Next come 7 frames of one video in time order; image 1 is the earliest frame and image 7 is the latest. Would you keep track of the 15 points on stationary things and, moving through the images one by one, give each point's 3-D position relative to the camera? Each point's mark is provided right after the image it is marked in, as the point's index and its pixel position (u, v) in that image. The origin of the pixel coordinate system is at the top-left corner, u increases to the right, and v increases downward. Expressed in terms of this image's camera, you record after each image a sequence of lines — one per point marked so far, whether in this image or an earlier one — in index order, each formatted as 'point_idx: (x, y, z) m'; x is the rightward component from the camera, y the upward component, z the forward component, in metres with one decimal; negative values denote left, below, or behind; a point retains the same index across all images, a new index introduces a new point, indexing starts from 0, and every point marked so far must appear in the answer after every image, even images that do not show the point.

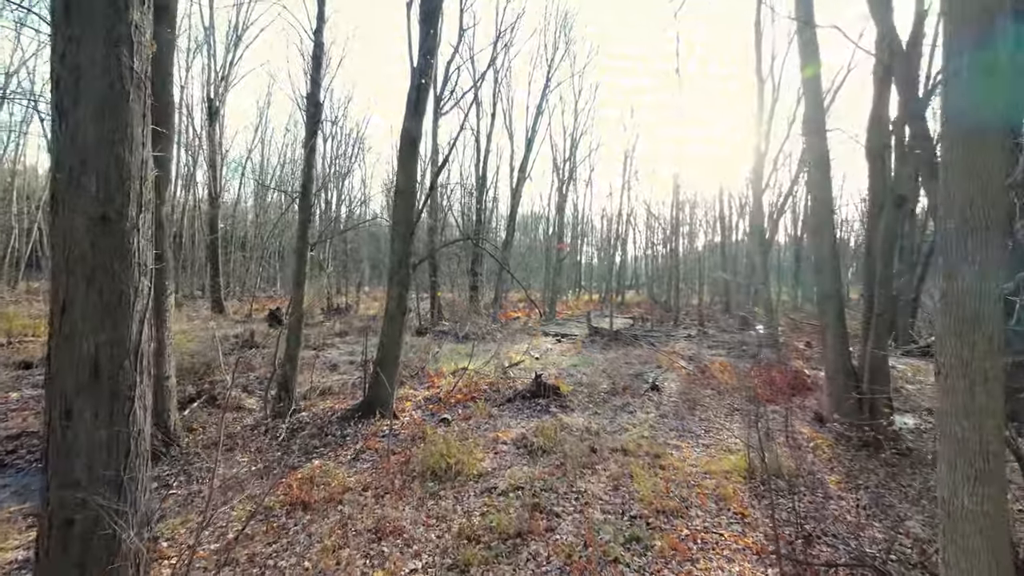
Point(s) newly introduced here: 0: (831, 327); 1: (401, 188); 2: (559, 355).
0: (+4.0, -0.5, +6.1) m
1: (-1.6, +1.4, +7.0) m
2: (+1.2, -1.8, +12.7) m
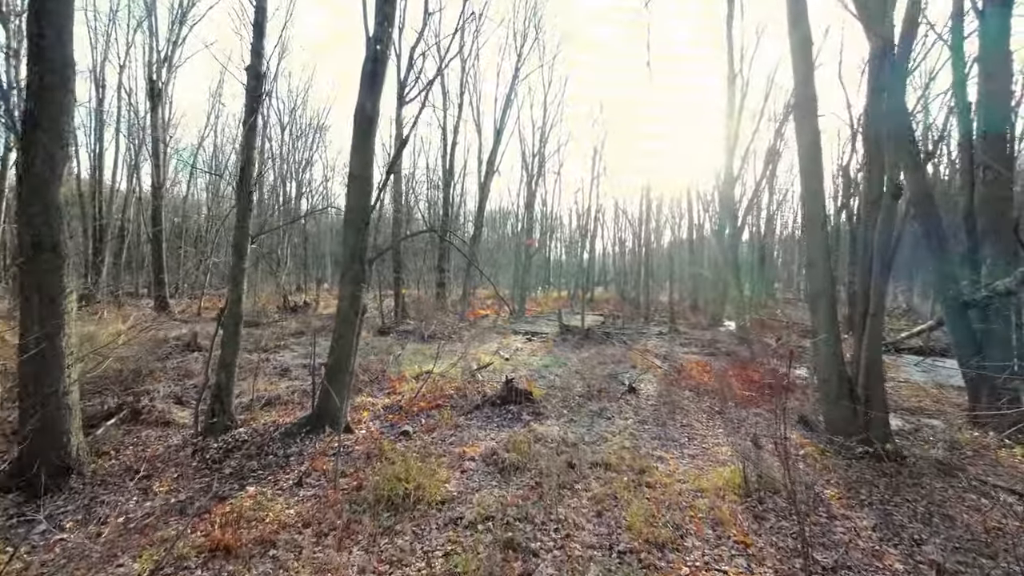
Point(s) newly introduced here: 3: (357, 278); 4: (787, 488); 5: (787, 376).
0: (+3.6, -0.5, +5.7) m
1: (-2.0, +1.5, +6.3) m
2: (+0.4, -1.7, +12.1) m
3: (-2.0, +0.1, +6.1) m
4: (+2.6, -1.9, +4.6) m
5: (+5.5, -1.8, +9.7) m
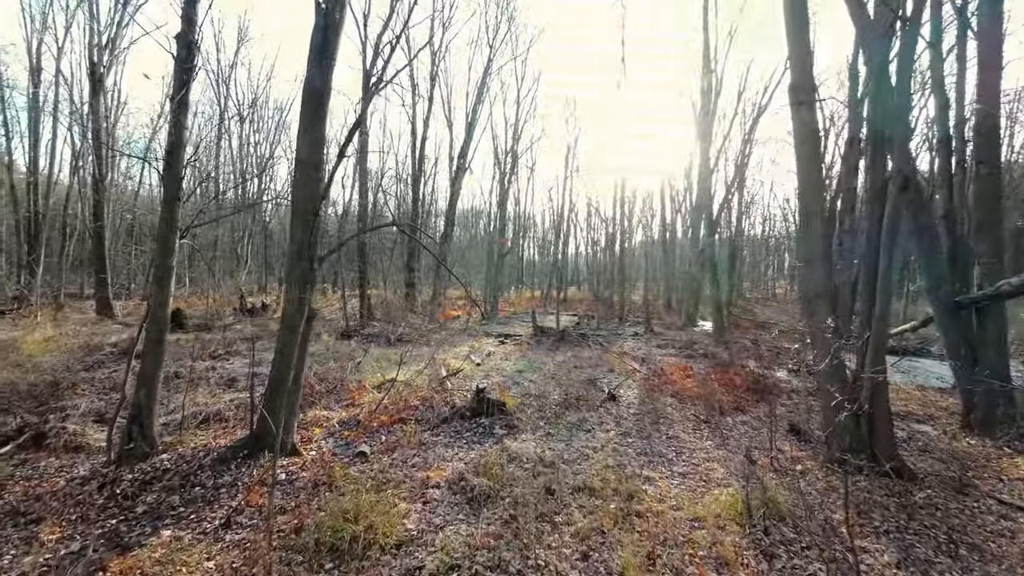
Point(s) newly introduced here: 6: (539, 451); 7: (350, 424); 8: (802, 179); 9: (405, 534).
0: (+3.3, -0.5, +5.2) m
1: (-2.4, +1.5, +5.5) m
2: (-0.2, -1.7, +11.5) m
3: (-2.3, +0.1, +5.4) m
4: (+2.4, -1.9, +4.1) m
5: (+4.9, -1.8, +9.3) m
6: (+0.3, -1.9, +5.7) m
7: (-2.2, -1.9, +6.7) m
8: (+3.2, +1.2, +5.4) m
9: (-0.8, -1.9, +3.8) m
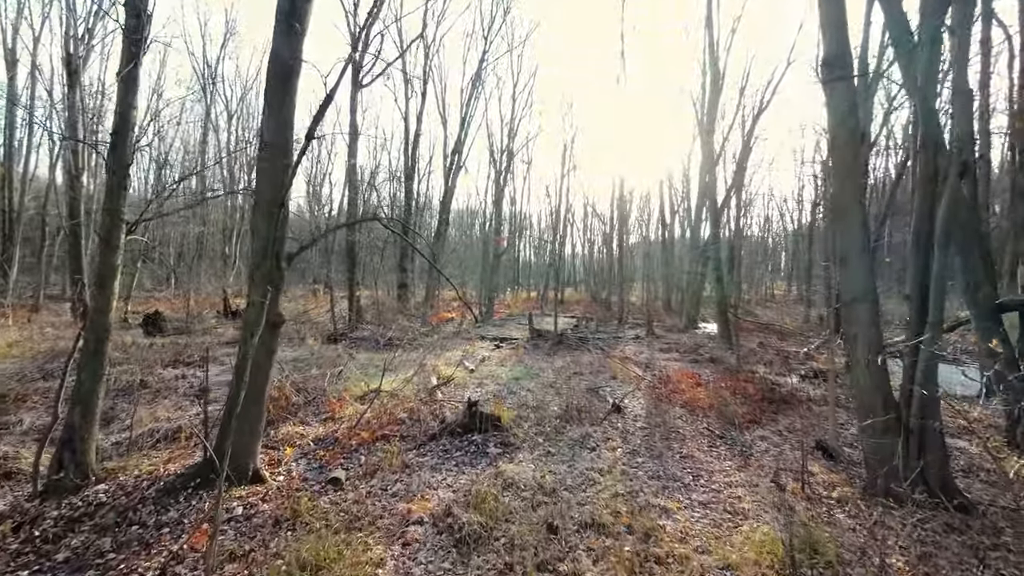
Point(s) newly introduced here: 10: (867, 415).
0: (+3.3, -0.5, +4.5) m
1: (-2.4, +1.4, +4.8) m
2: (-0.3, -1.7, +10.8) m
3: (-2.3, +0.1, +4.7) m
4: (+2.3, -1.9, +3.4) m
5: (+4.9, -1.8, +8.7) m
6: (+0.3, -1.9, +5.0) m
7: (-2.3, -1.9, +6.0) m
8: (+3.1, +1.2, +4.7) m
9: (-0.9, -1.9, +3.1) m
10: (+3.3, -1.2, +4.5) m
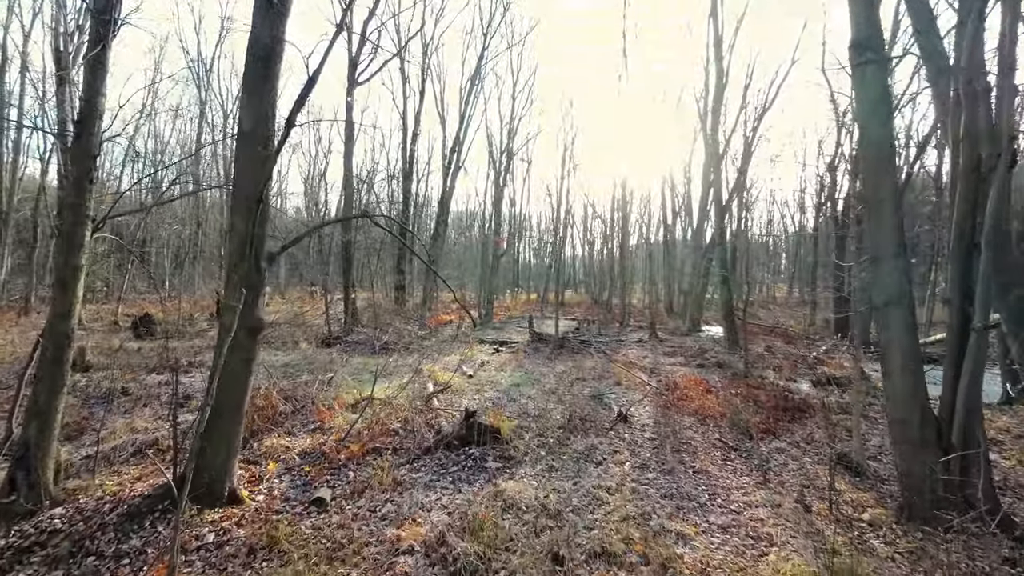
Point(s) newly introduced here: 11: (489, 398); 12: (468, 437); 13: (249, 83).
0: (+3.3, -0.5, +4.1) m
1: (-2.4, +1.4, +4.4) m
2: (-0.3, -1.8, +10.4) m
3: (-2.3, +0.1, +4.2) m
4: (+2.3, -2.0, +3.0) m
5: (+4.9, -1.9, +8.3) m
6: (+0.3, -2.0, +4.6) m
7: (-2.3, -1.9, +5.6) m
8: (+3.2, +1.2, +4.3) m
9: (-0.9, -2.0, +2.7) m
10: (+3.3, -1.2, +4.1) m
11: (-0.4, -1.8, +8.0) m
12: (-0.5, -1.8, +5.8) m
13: (-2.4, +1.9, +4.4) m
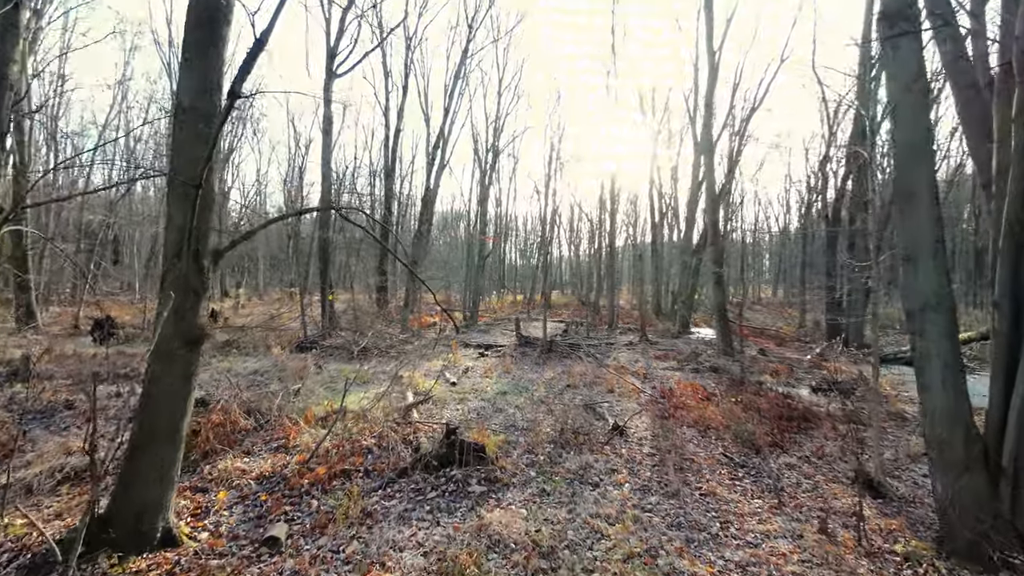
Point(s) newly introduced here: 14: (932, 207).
0: (+3.2, -0.5, +3.6) m
1: (-2.5, +1.4, +3.7) m
2: (-0.6, -1.8, +9.8) m
3: (-2.4, 0.0, +3.6) m
4: (+2.3, -2.0, +2.5) m
5: (+4.7, -1.9, +7.8) m
6: (+0.2, -2.0, +4.0) m
7: (-2.4, -1.9, +4.9) m
8: (+3.0, +1.2, +3.8) m
9: (-0.9, -2.0, +2.1) m
10: (+3.2, -1.2, +3.6) m
11: (-0.6, -1.8, +7.4) m
12: (-0.7, -1.8, +5.2) m
13: (-2.5, +1.8, +3.7) m
14: (+3.2, +0.6, +3.7) m
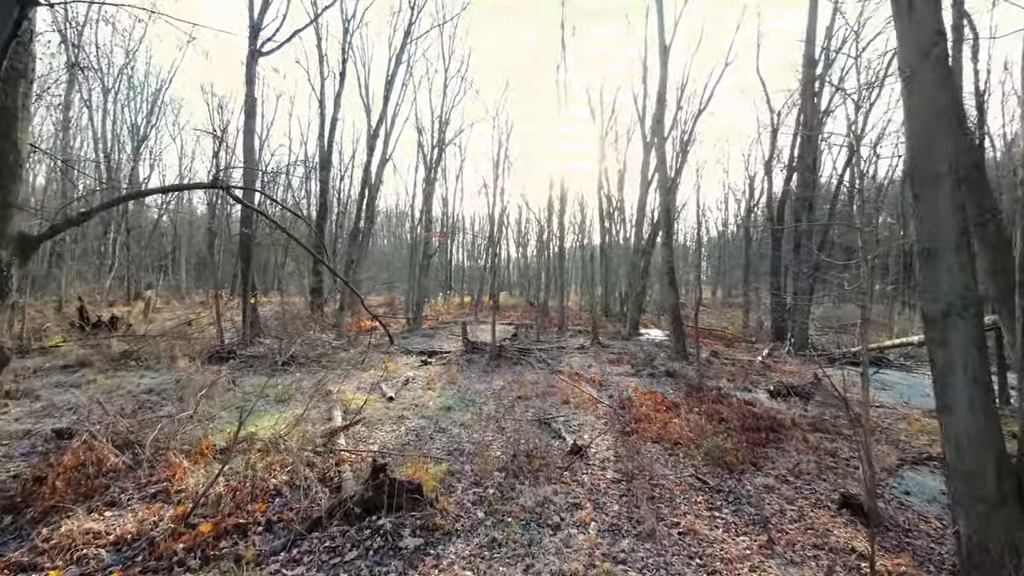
0: (+2.8, -0.5, +3.1) m
1: (-2.9, +1.4, +2.5) m
2: (-1.6, -1.8, +8.7) m
3: (-2.7, 0.0, +2.4) m
4: (+2.1, -2.0, +1.8) m
5: (+3.8, -1.9, +7.4) m
6: (-0.2, -2.0, +3.1) m
7: (-2.9, -2.0, +3.7) m
8: (+2.7, +1.1, +3.2) m
9: (-1.1, -2.0, +1.0) m
10: (+2.9, -1.2, +3.1) m
11: (-1.3, -1.9, +6.3) m
12: (-1.2, -1.8, +4.2) m
13: (-2.8, +1.8, +2.5) m
14: (+2.8, +0.6, +3.1) m
